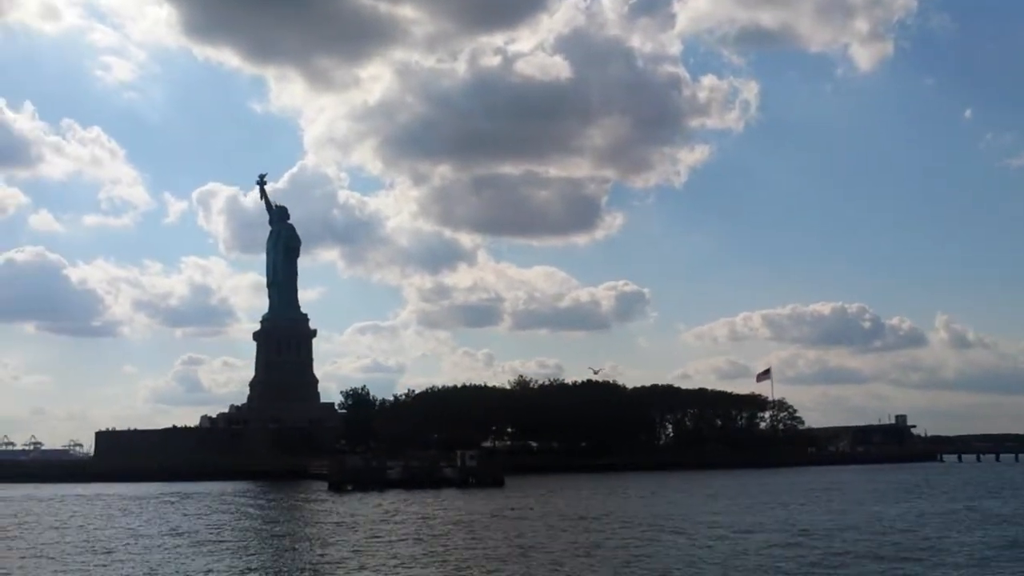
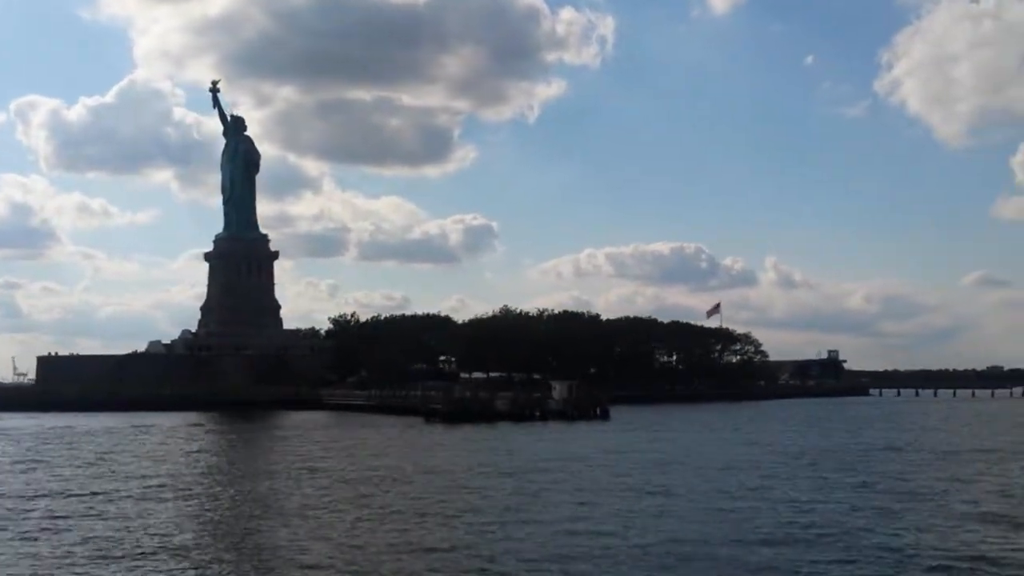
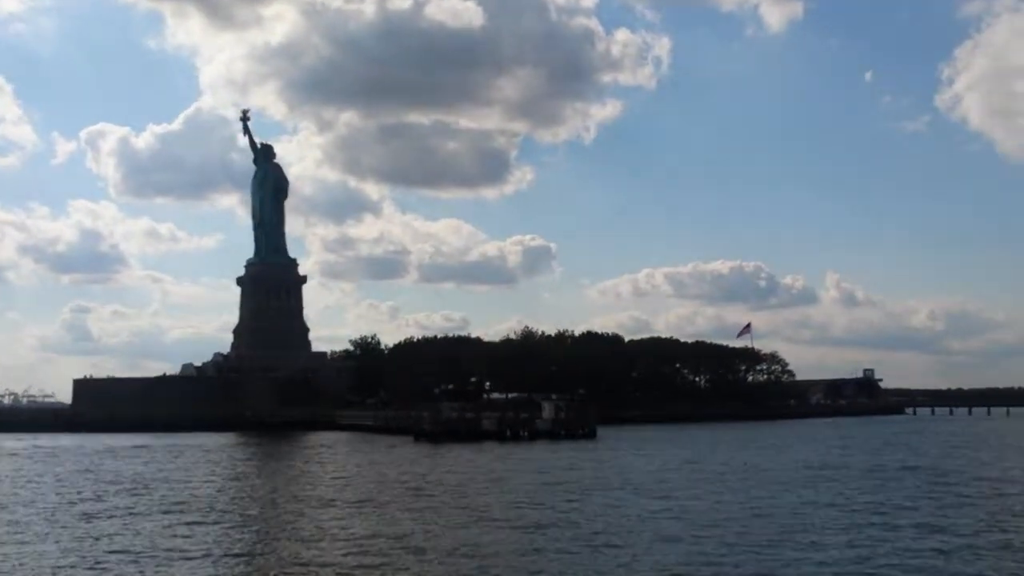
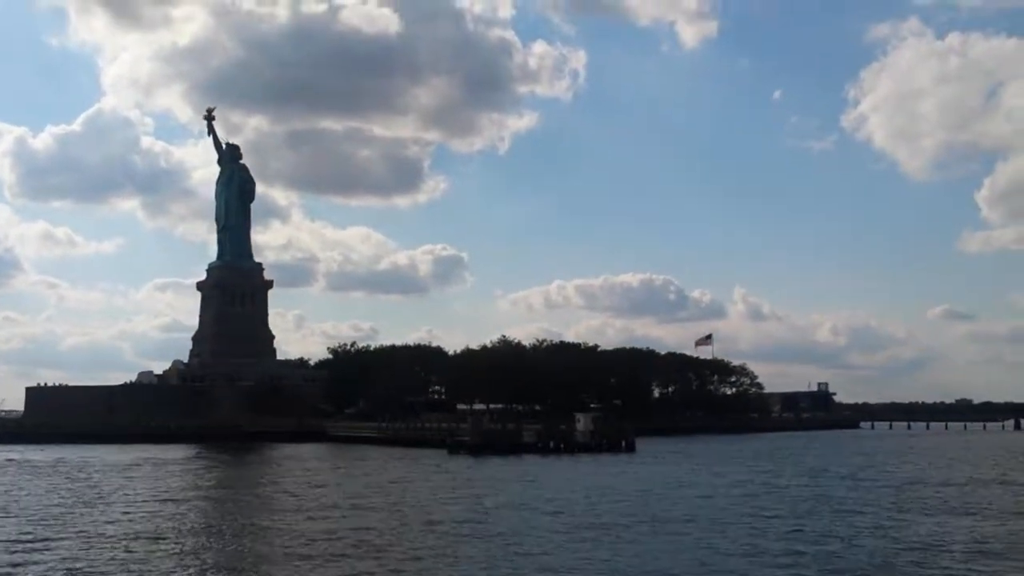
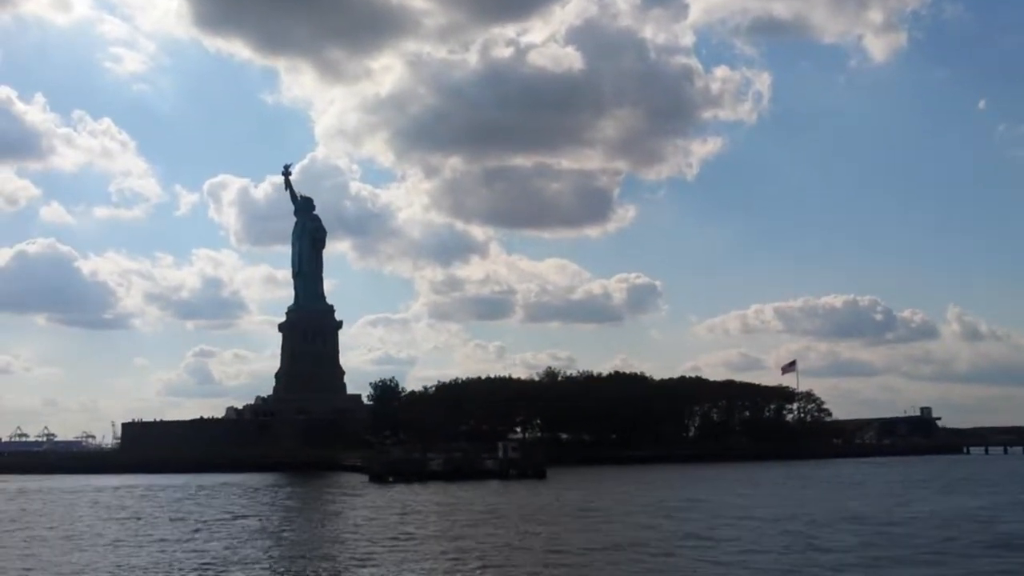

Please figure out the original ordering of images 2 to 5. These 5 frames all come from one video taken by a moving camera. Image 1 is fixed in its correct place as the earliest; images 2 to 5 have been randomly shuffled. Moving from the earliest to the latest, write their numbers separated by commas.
5, 3, 2, 4
